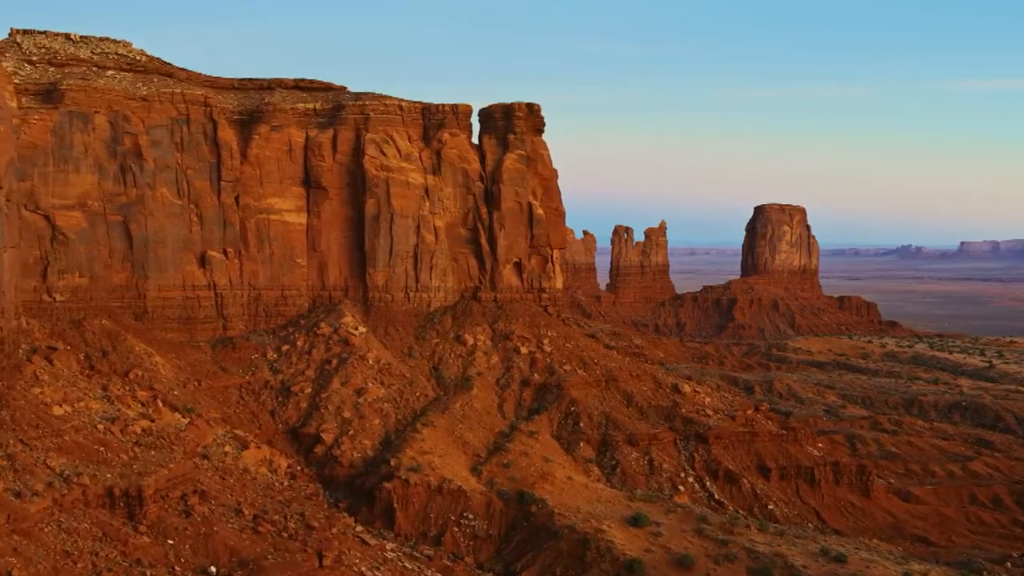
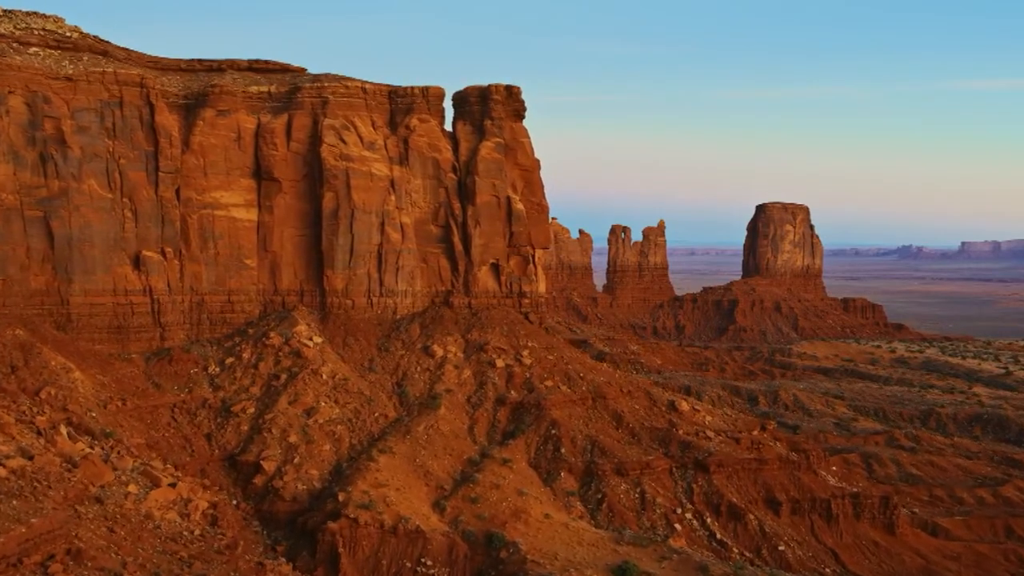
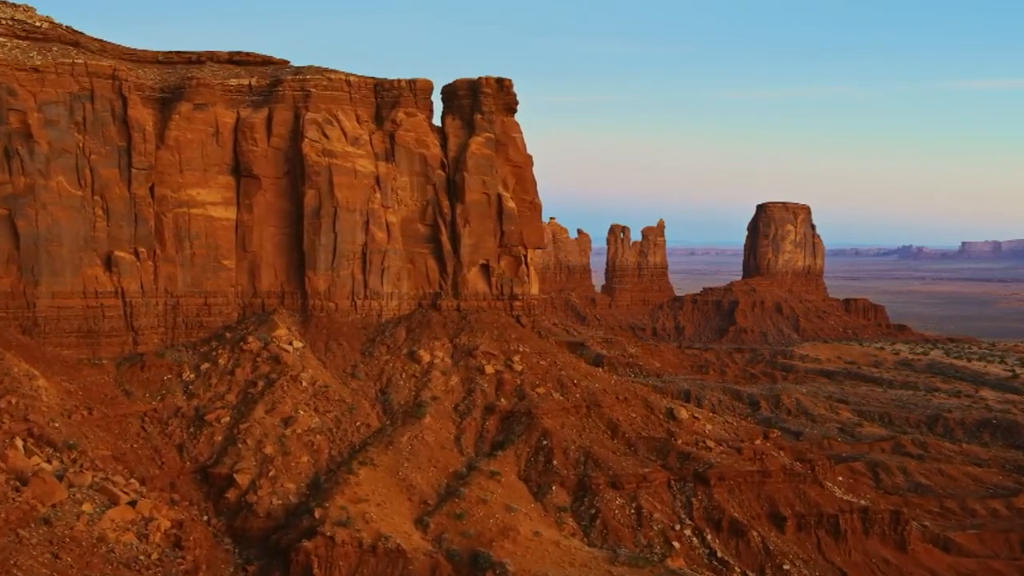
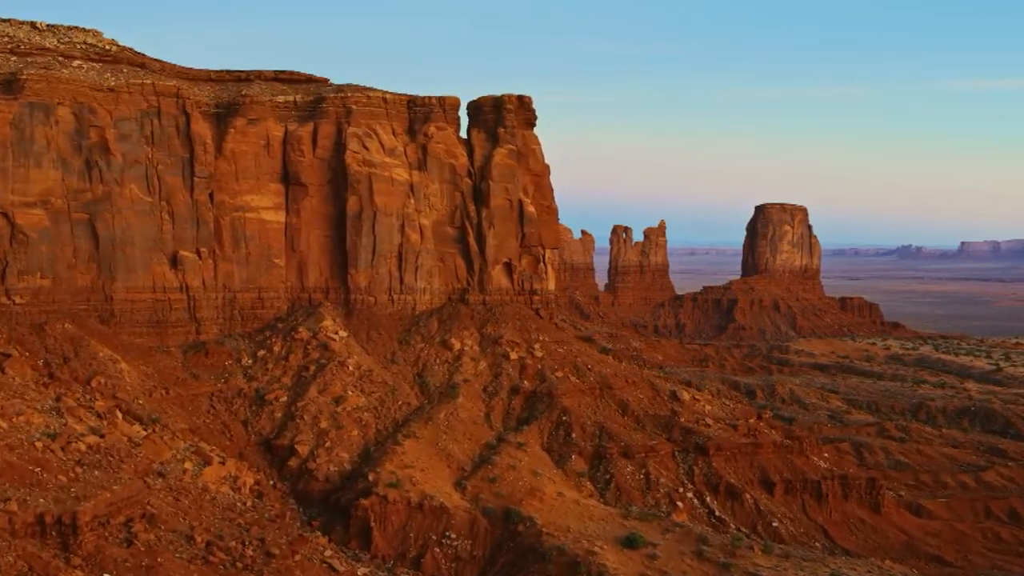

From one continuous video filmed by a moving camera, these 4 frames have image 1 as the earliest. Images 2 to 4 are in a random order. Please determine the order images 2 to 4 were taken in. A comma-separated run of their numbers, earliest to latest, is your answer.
4, 2, 3
